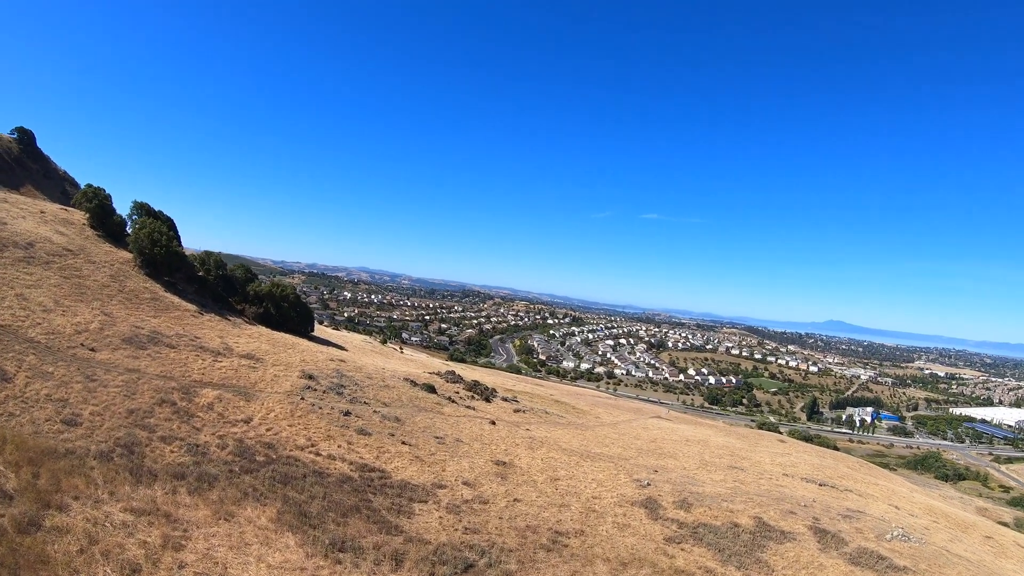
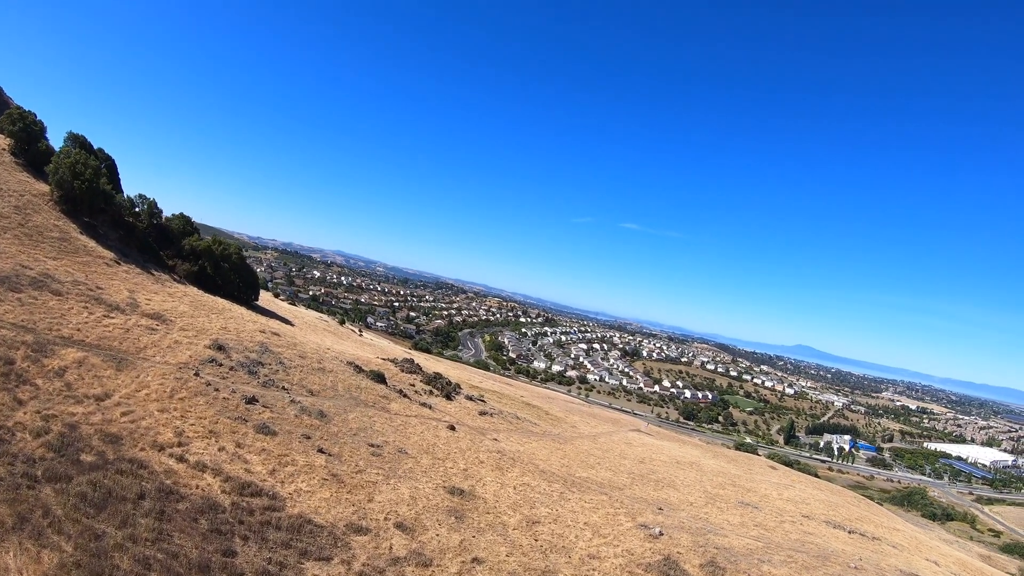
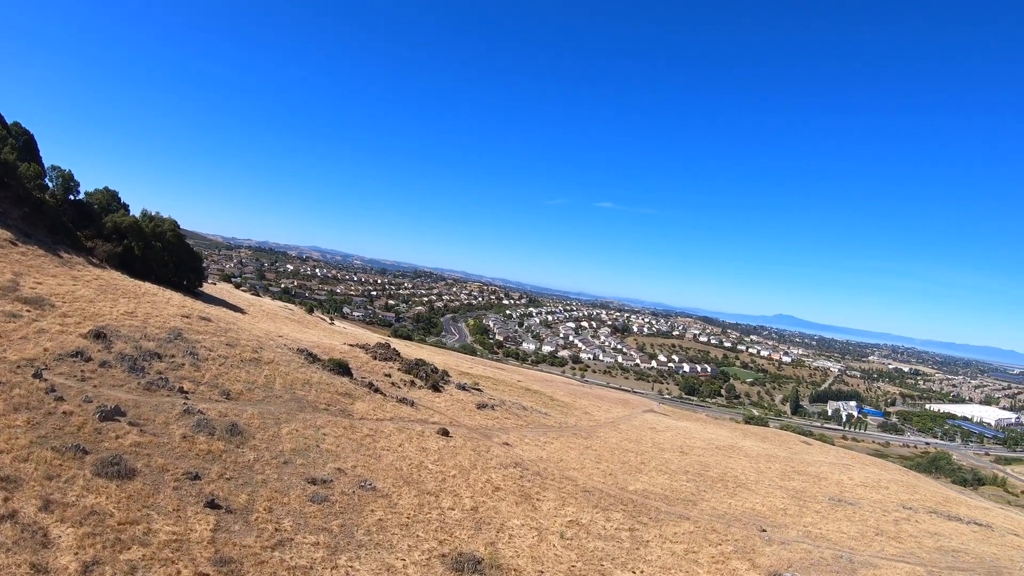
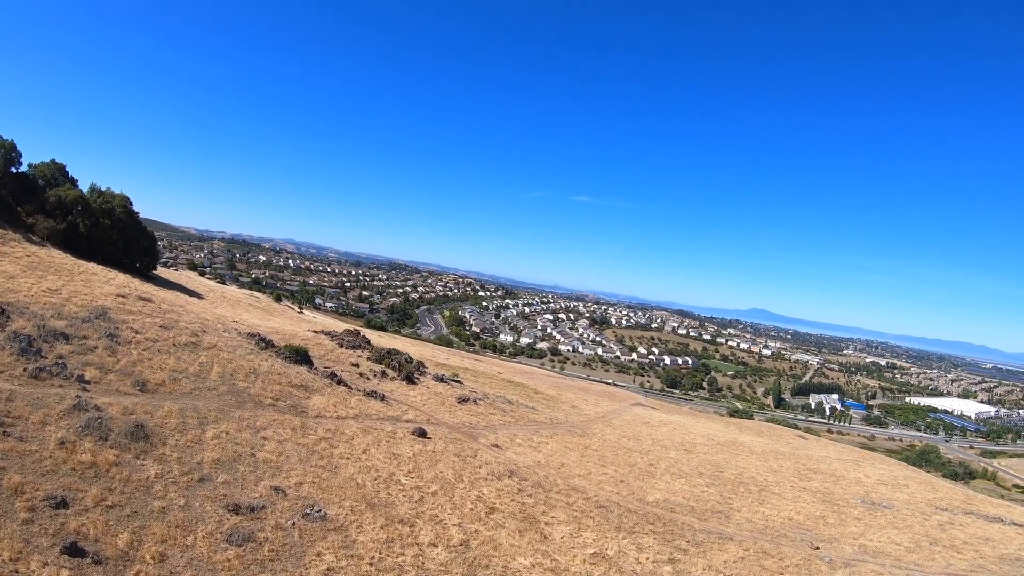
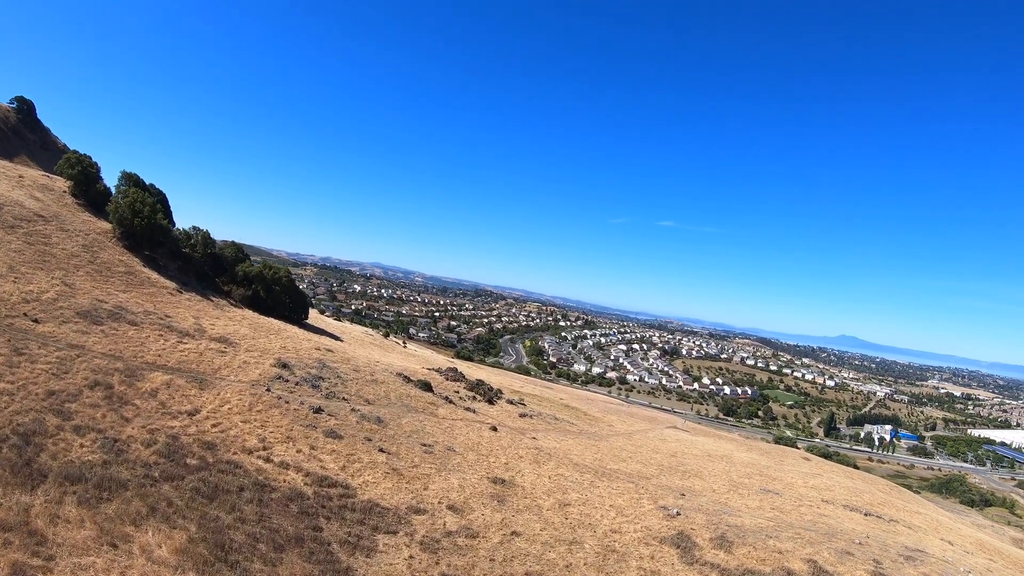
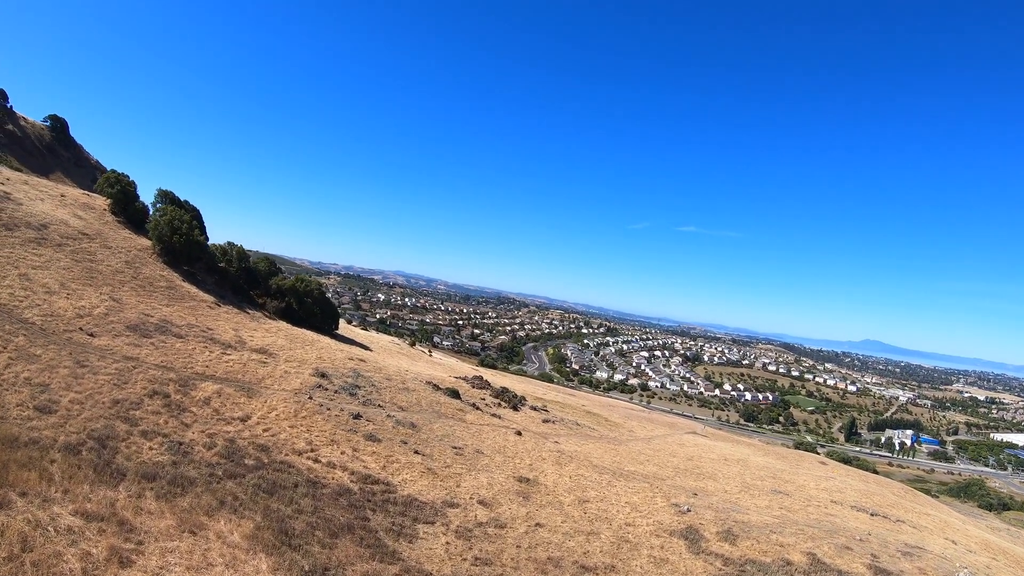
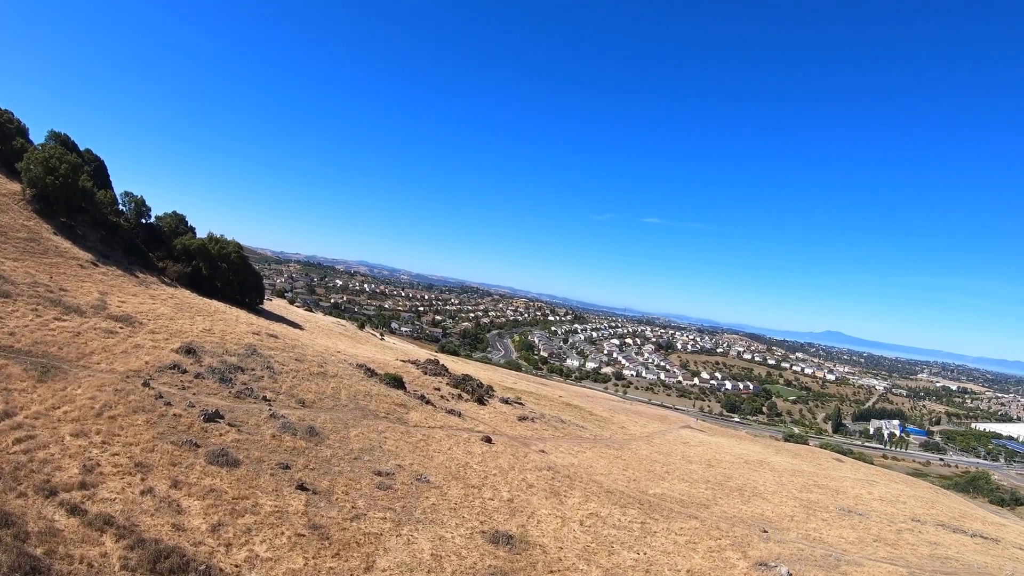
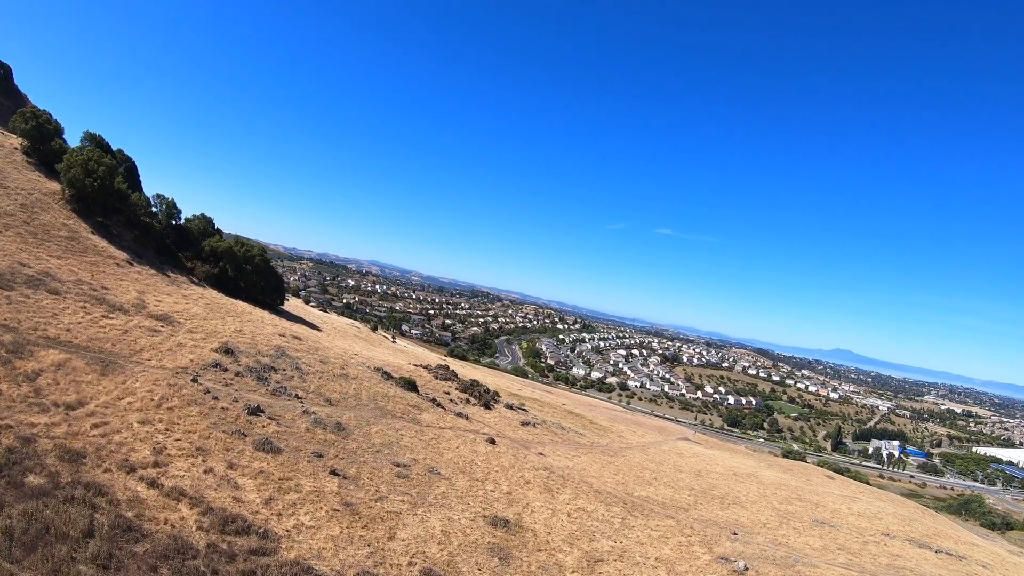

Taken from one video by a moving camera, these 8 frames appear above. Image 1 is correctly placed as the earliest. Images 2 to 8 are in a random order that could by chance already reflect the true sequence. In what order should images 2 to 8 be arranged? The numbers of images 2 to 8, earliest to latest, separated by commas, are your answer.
6, 5, 2, 8, 7, 3, 4
